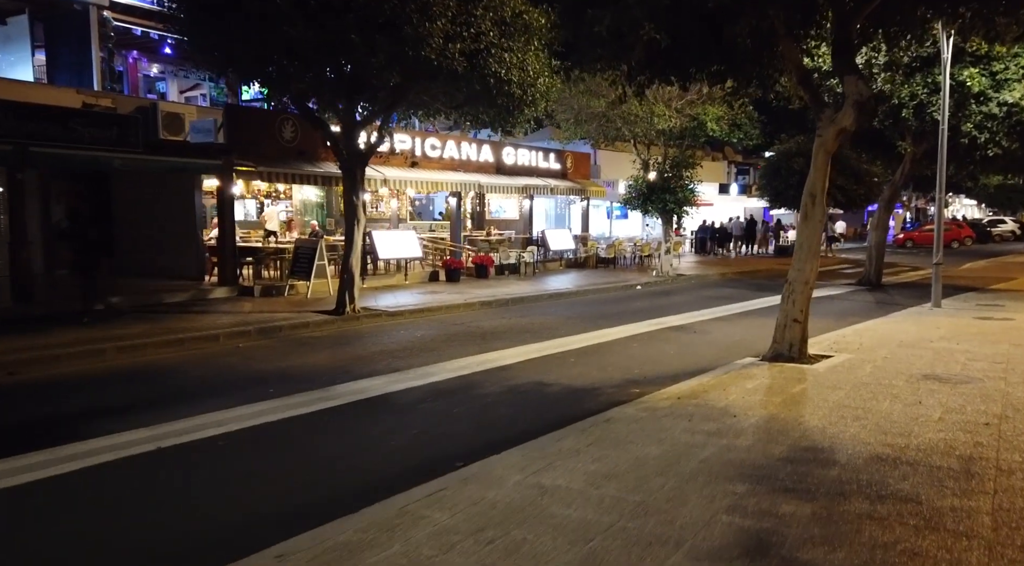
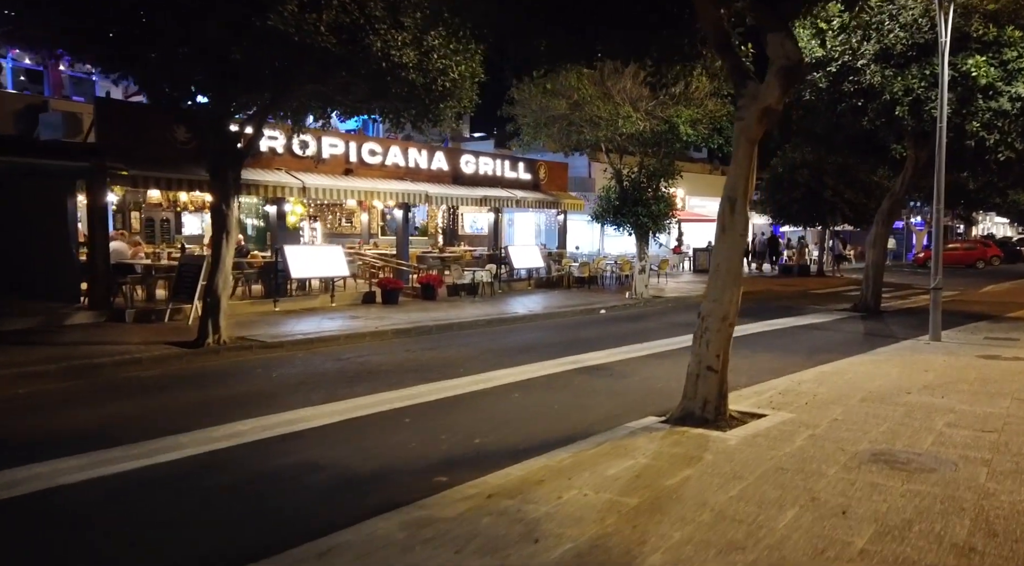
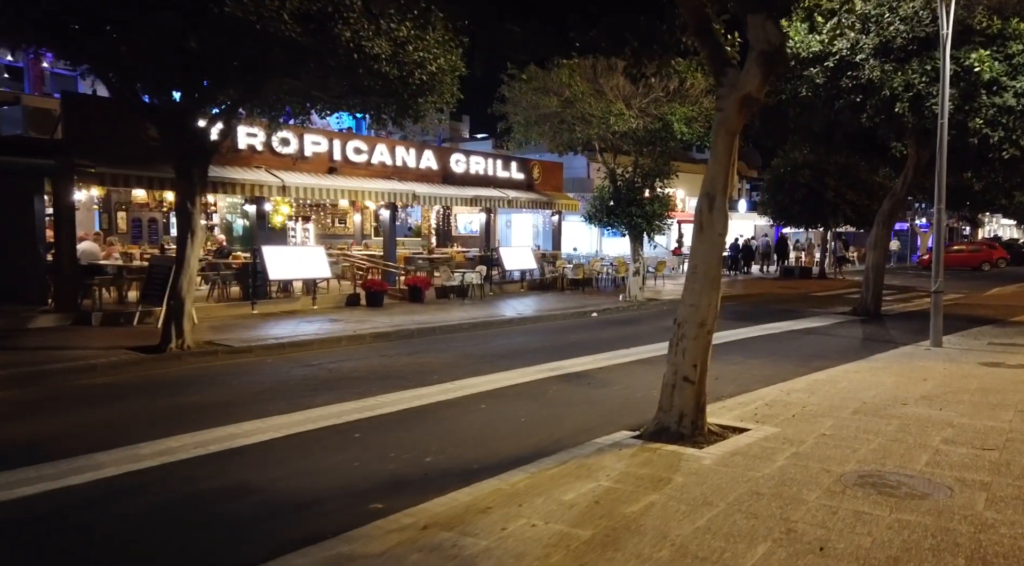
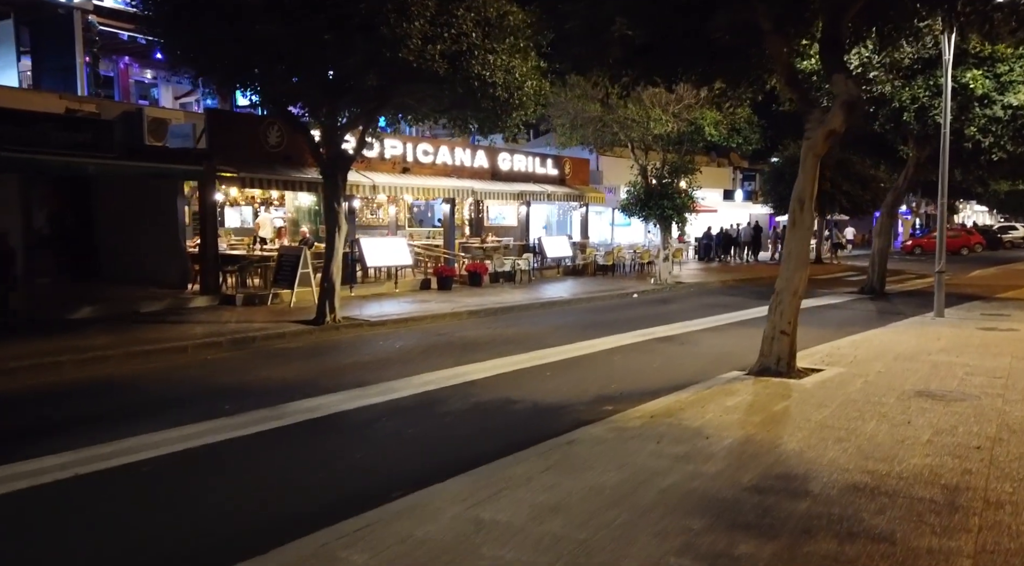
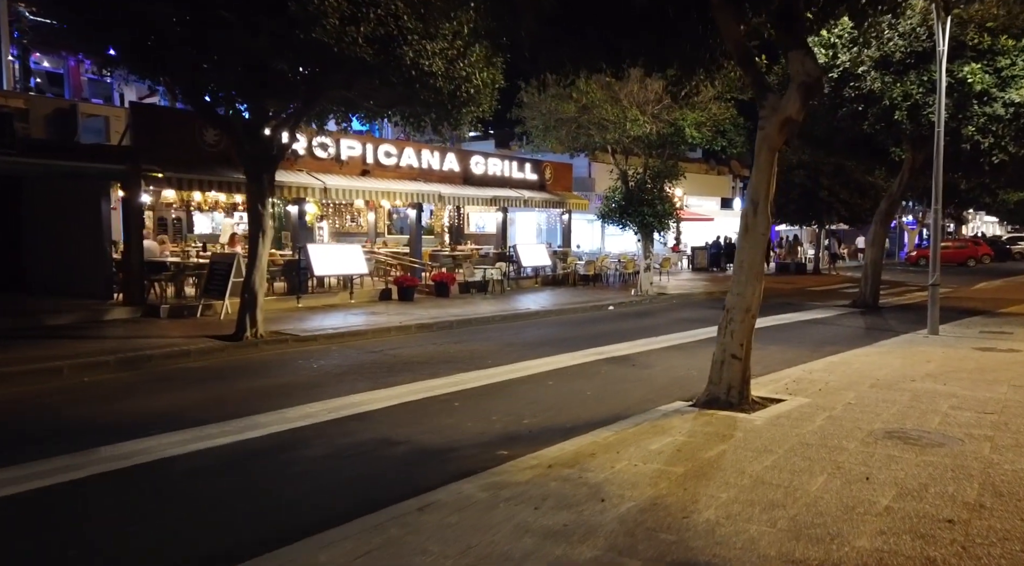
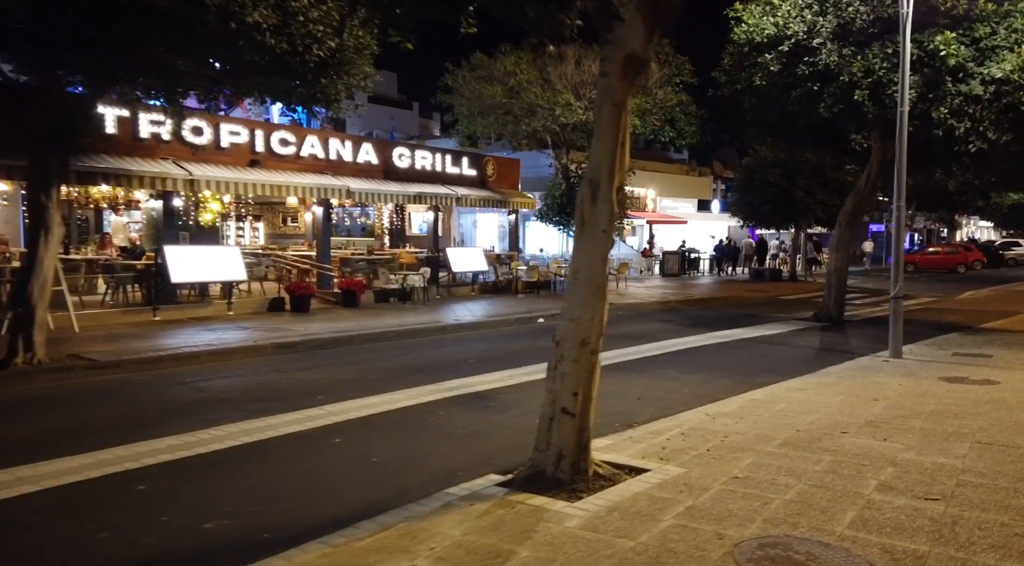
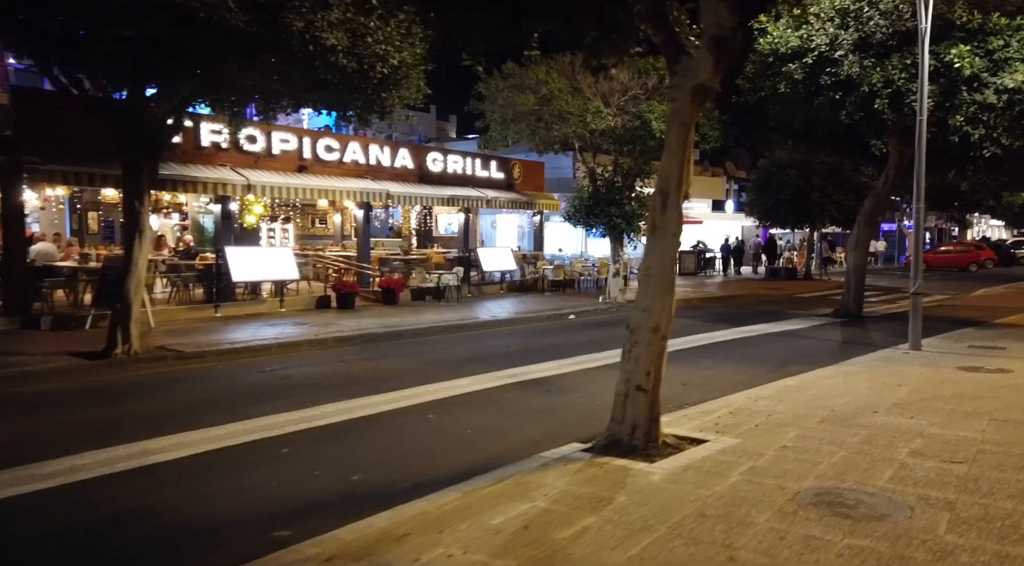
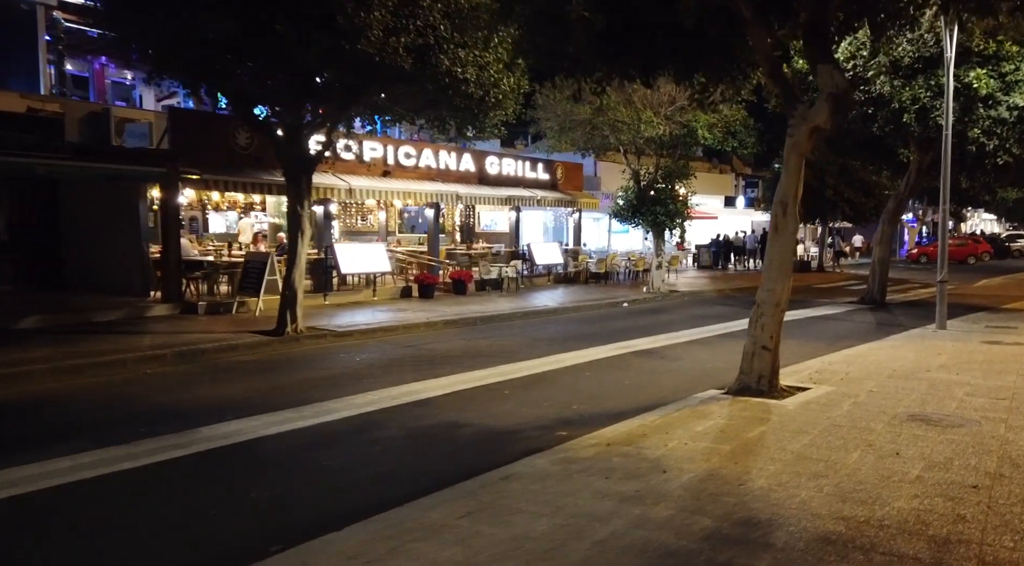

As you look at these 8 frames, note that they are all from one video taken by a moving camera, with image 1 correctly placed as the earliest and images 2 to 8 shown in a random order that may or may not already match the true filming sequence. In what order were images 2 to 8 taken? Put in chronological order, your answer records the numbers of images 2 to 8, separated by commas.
4, 8, 5, 2, 3, 7, 6
